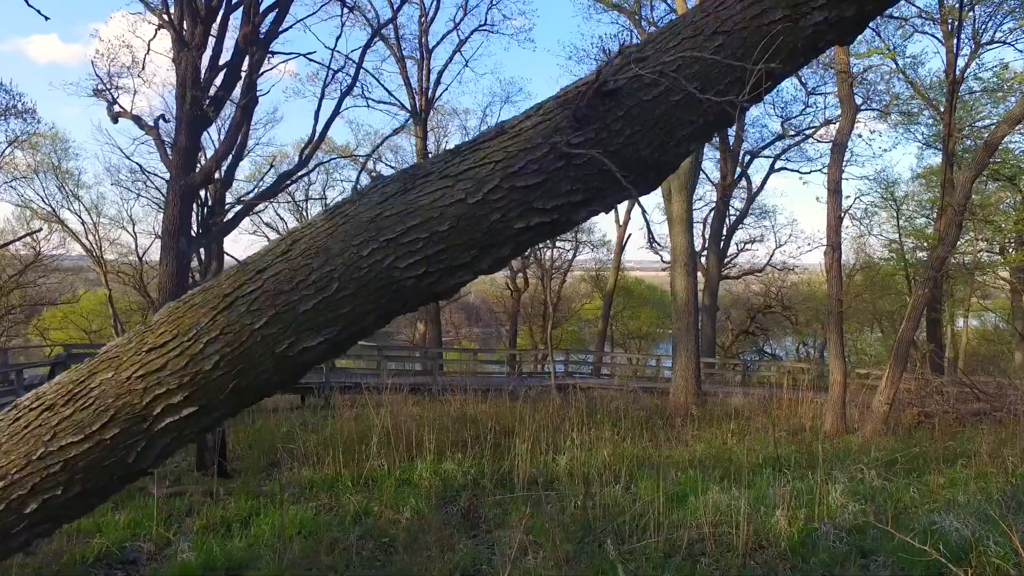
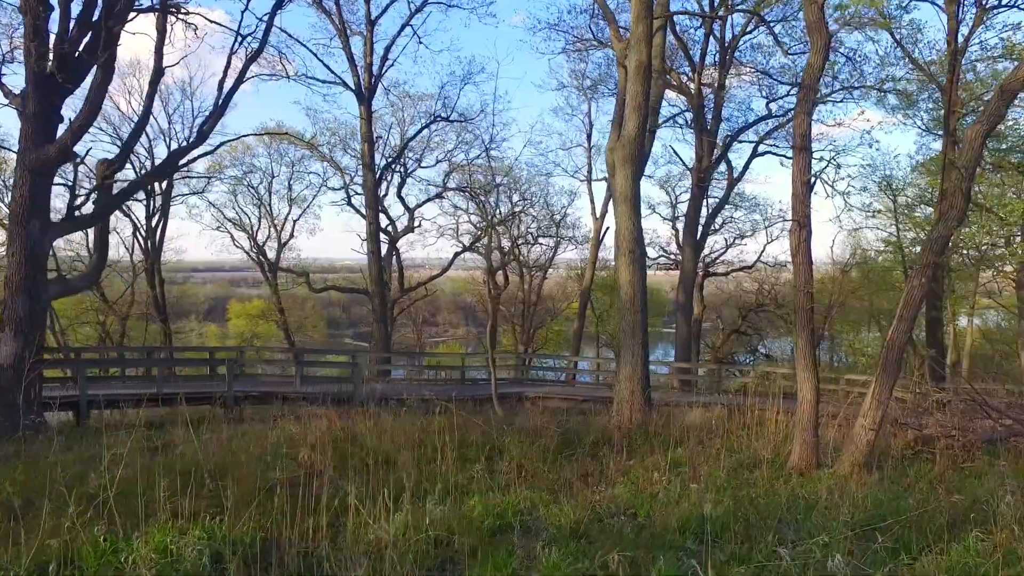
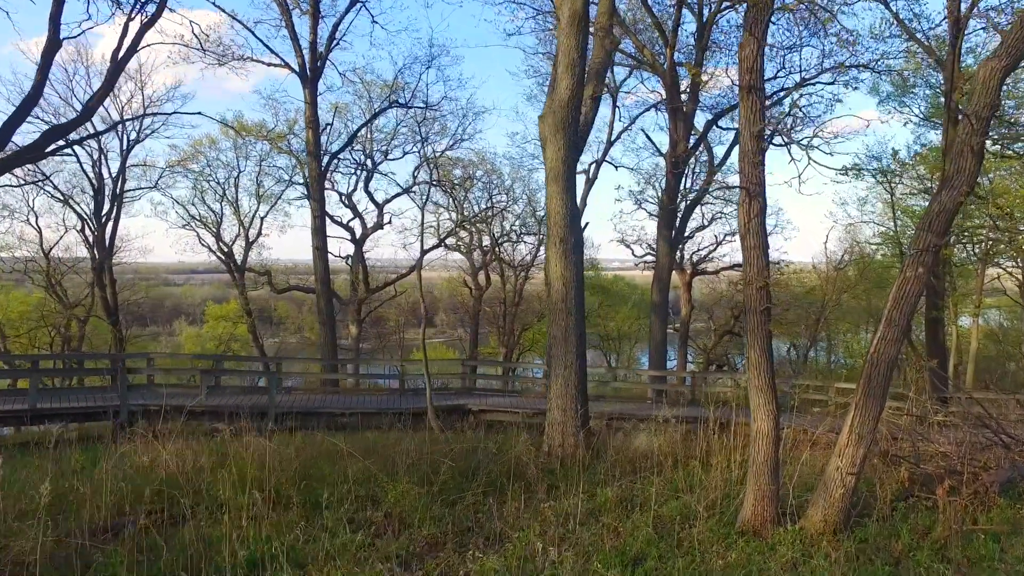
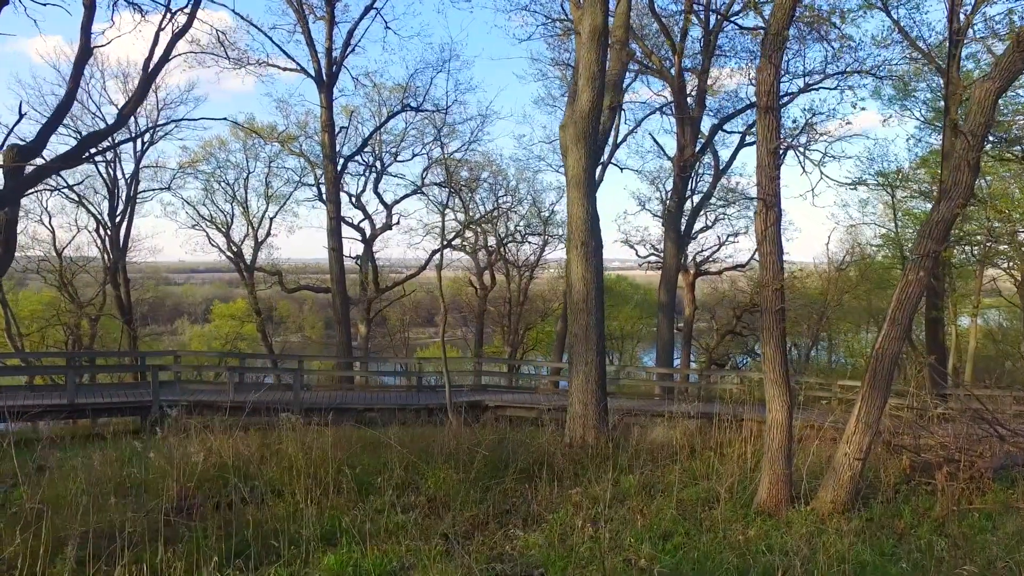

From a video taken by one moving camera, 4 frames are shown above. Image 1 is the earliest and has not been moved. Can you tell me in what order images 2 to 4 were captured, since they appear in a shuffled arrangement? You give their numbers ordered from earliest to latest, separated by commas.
2, 4, 3
